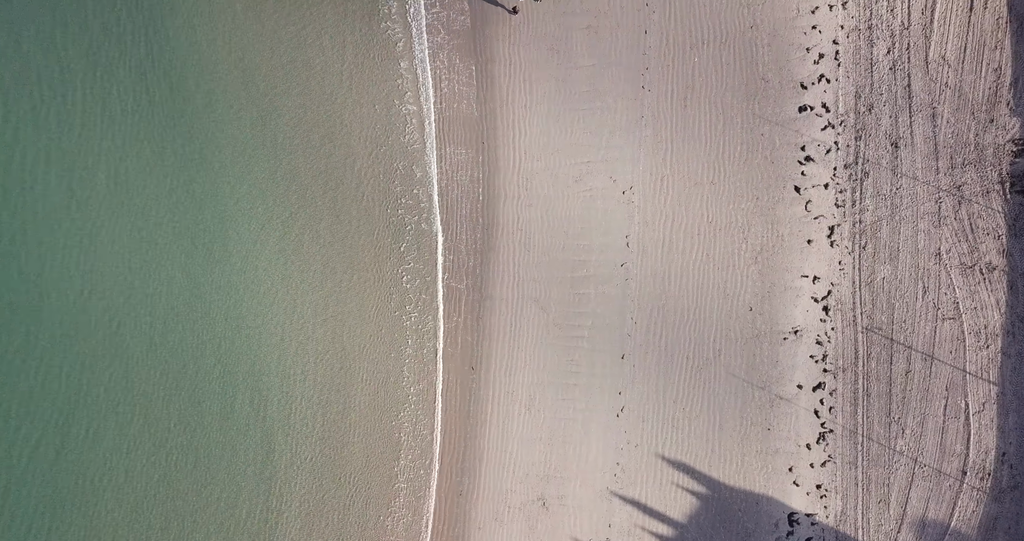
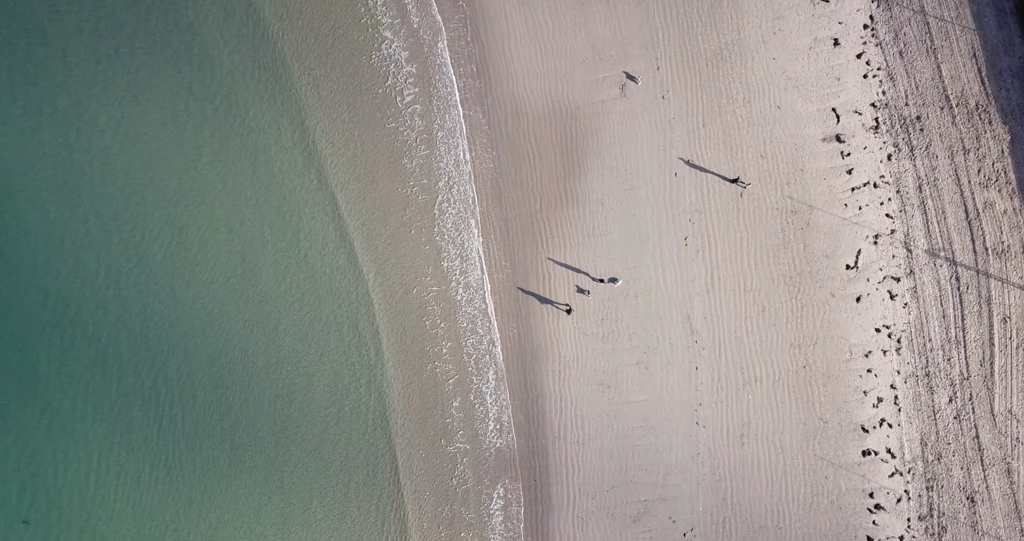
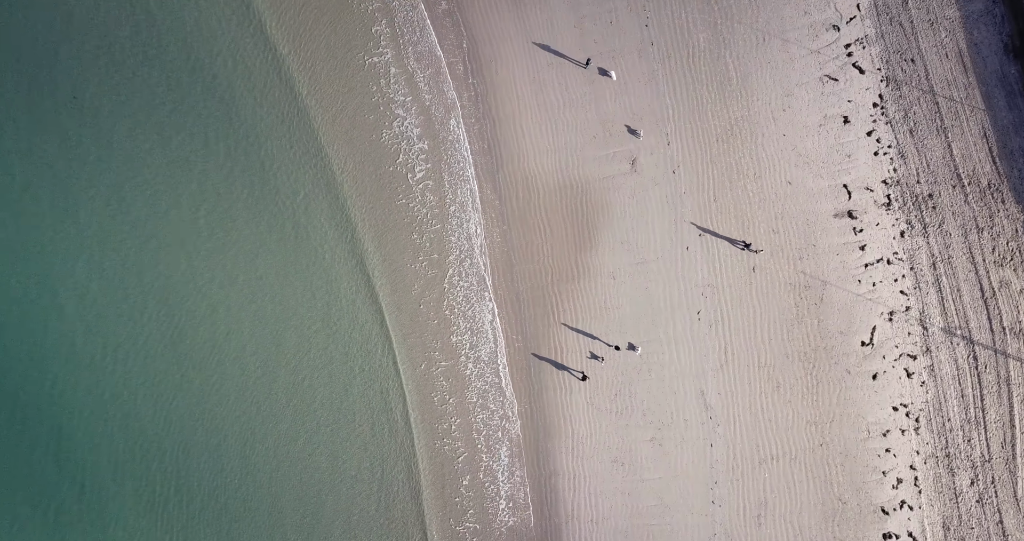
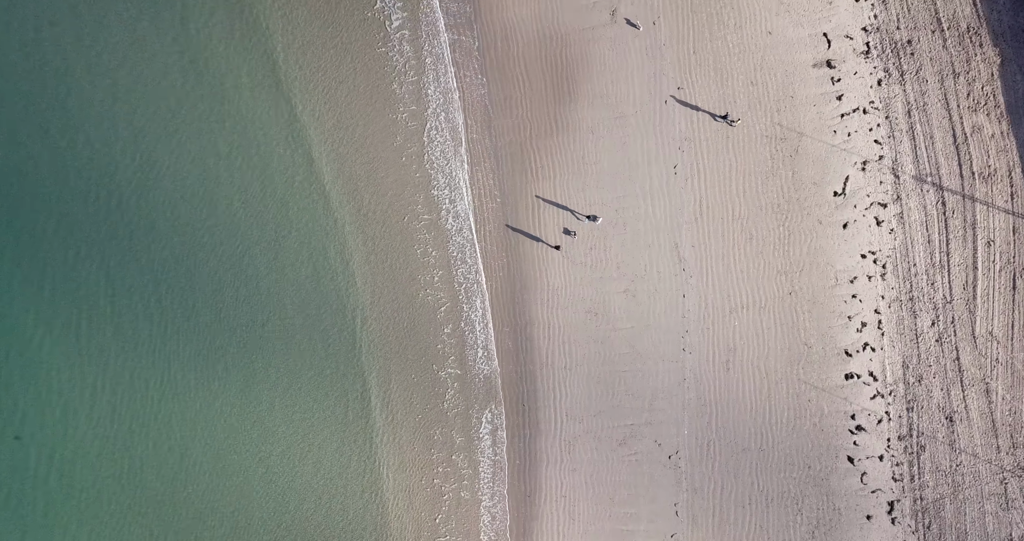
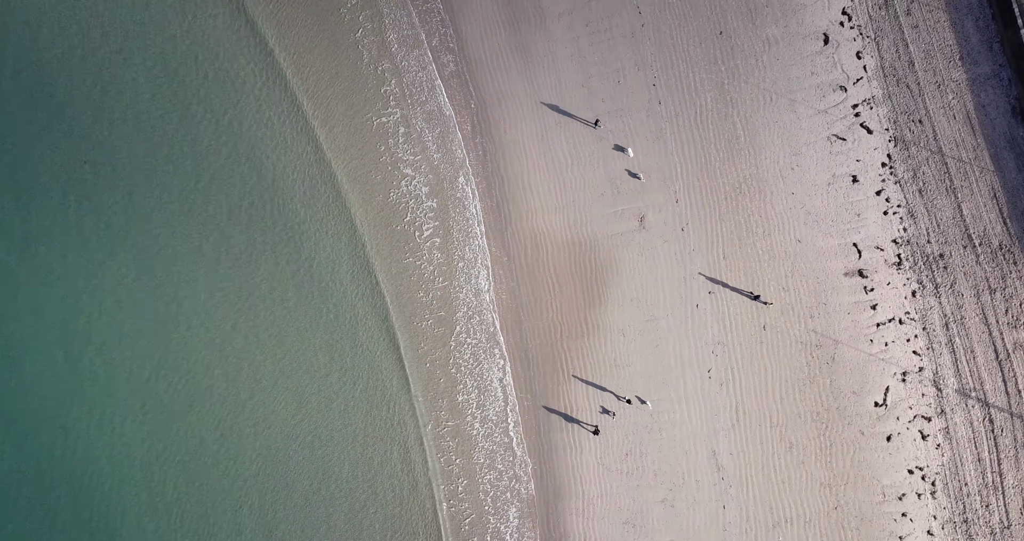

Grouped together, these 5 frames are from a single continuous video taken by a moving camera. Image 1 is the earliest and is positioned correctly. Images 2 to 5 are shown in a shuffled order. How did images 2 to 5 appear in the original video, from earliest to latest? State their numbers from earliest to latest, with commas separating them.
4, 2, 3, 5
